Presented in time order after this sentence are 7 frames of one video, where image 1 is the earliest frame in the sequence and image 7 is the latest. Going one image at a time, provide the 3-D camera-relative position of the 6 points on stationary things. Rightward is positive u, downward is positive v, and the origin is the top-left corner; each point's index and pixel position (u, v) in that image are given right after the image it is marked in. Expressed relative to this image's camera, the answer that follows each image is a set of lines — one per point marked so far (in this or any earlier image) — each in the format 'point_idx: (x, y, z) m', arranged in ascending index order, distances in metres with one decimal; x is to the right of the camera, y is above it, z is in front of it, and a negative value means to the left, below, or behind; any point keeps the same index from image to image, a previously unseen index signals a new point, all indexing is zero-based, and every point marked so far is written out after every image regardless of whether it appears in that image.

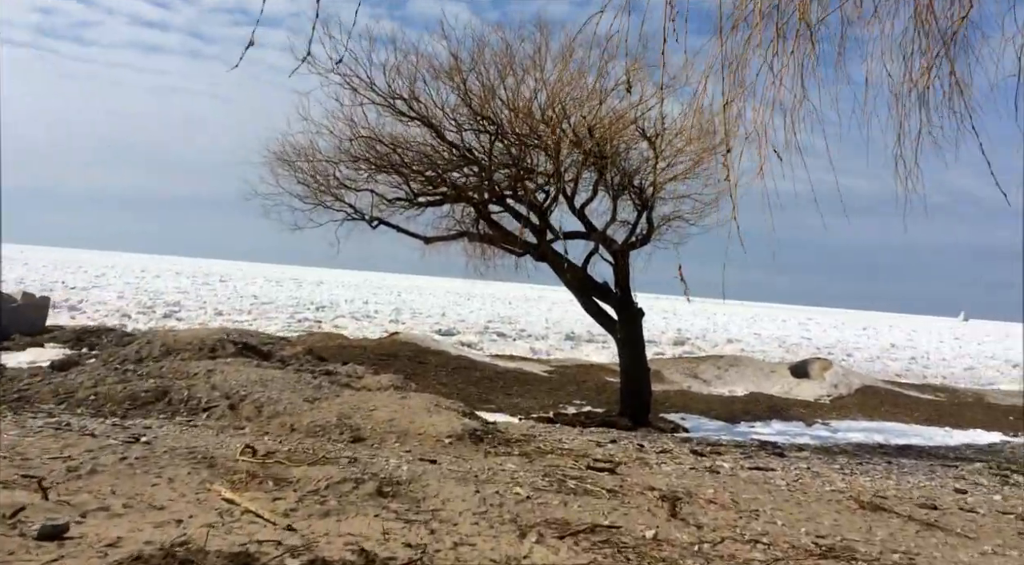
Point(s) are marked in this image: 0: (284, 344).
0: (-3.7, -1.0, +13.5) m
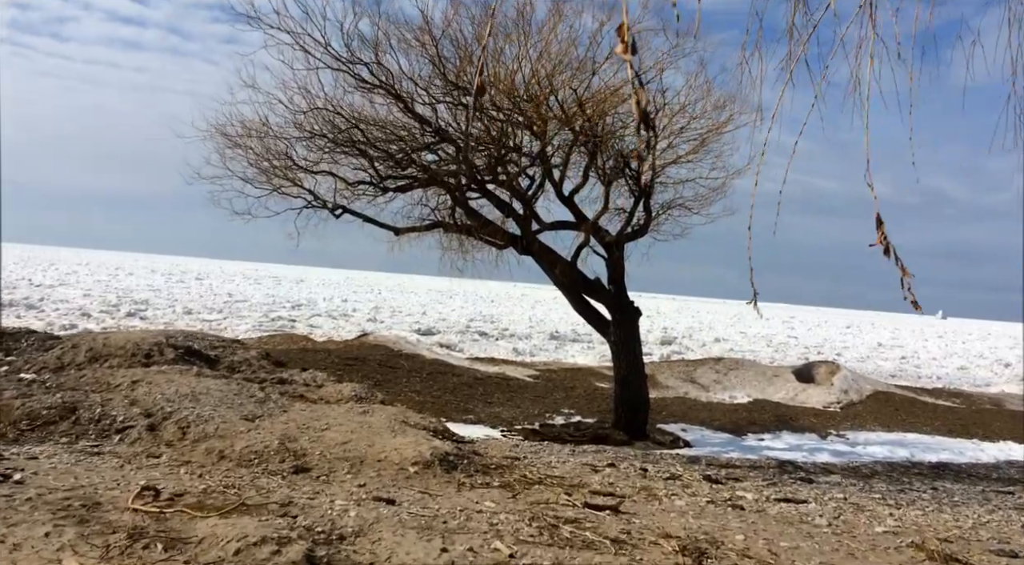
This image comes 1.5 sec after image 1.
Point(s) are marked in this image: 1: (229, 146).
0: (-3.9, -0.9, +12.1) m
1: (-3.4, +1.6, +9.9) m
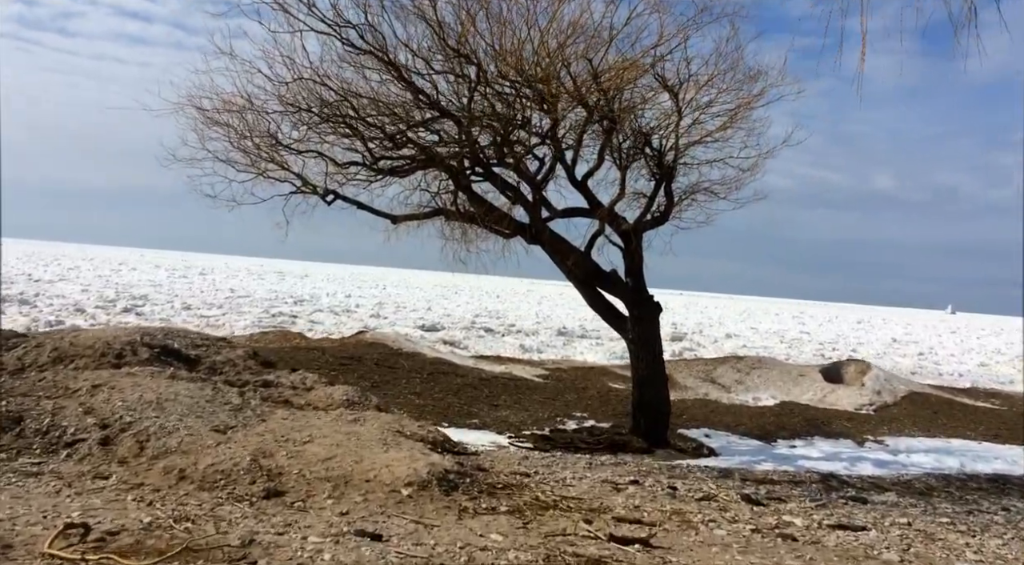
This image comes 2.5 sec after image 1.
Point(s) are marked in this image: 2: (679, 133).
0: (-3.8, -0.8, +11.2) m
1: (-3.3, +1.7, +9.0) m
2: (+1.7, +1.5, +8.6) m
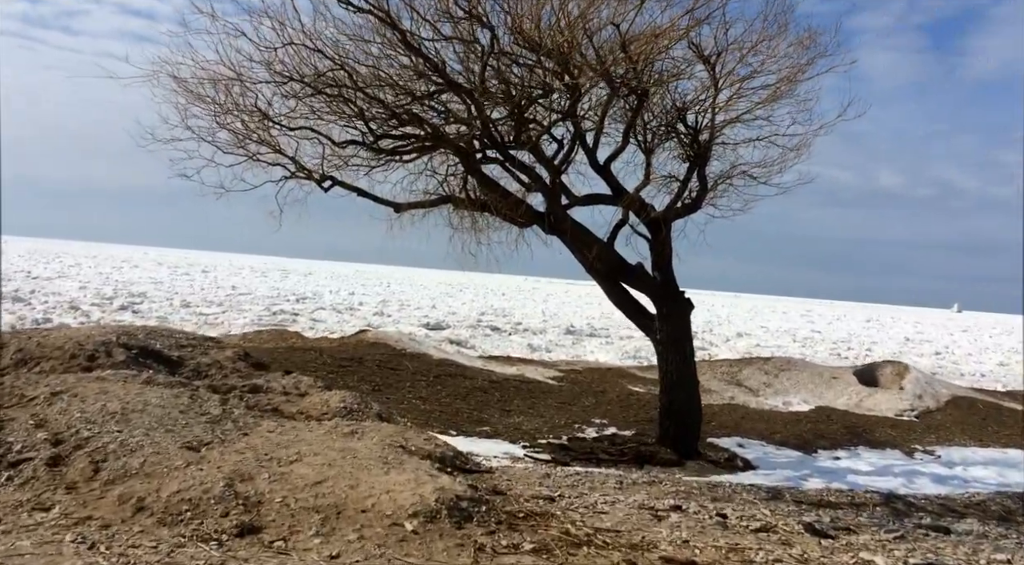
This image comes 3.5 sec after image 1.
0: (-3.7, -0.8, +10.2) m
1: (-3.1, +1.8, +8.1) m
2: (+1.9, +1.6, +7.6) m
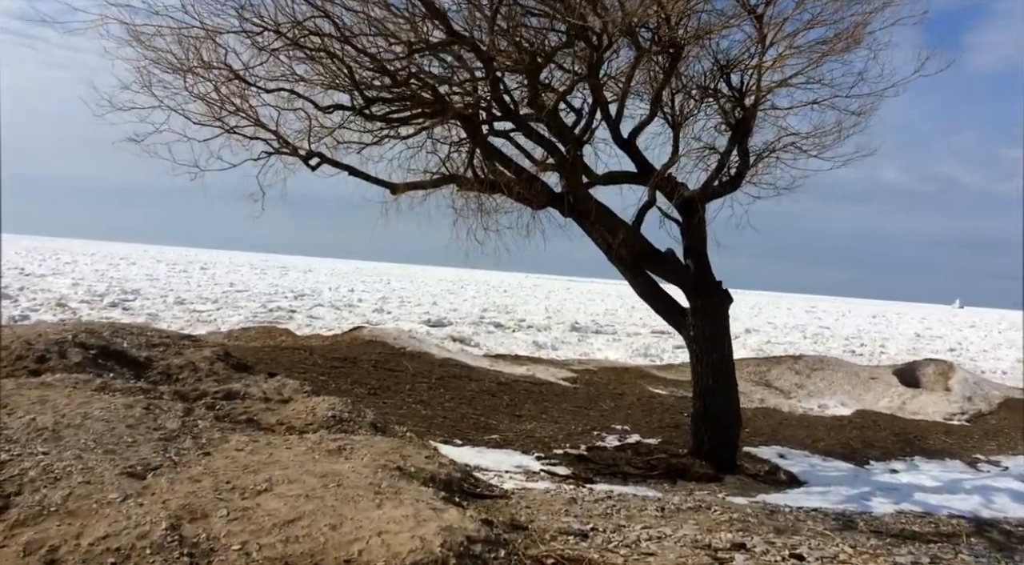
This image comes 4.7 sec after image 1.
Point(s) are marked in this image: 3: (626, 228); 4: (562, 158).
0: (-3.5, -0.7, +9.2) m
1: (-3.0, +1.8, +7.0) m
2: (+2.0, +1.7, +6.5) m
3: (+1.0, +0.5, +7.6) m
4: (+0.4, +1.0, +7.1) m
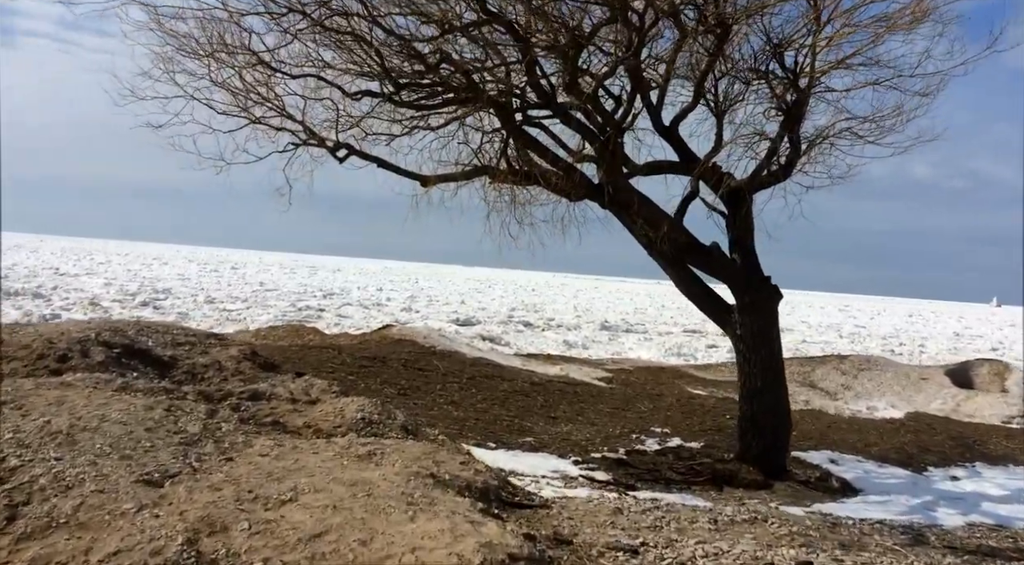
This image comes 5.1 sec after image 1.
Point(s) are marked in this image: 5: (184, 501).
0: (-3.2, -0.7, +8.9) m
1: (-2.7, +1.9, +6.7) m
2: (+2.3, +1.7, +6.1) m
3: (+1.3, +0.5, +7.2) m
4: (+0.7, +1.1, +6.7) m
5: (-1.5, -1.0, +3.8) m
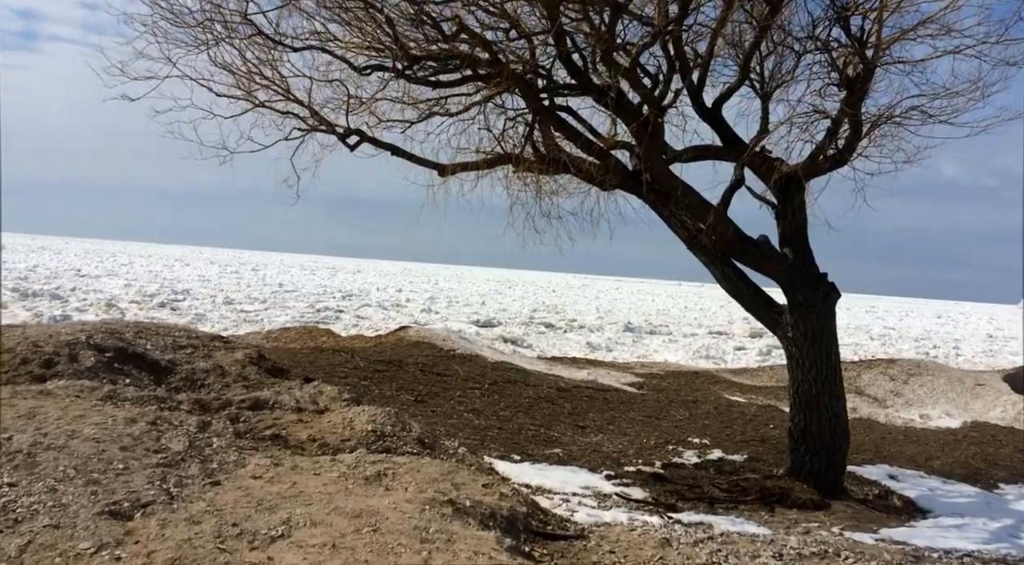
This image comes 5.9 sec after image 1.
0: (-2.9, -0.6, +8.3) m
1: (-2.5, +1.9, +6.1) m
2: (+2.5, +1.7, +5.4) m
3: (+1.6, +0.6, +6.5) m
4: (+0.9, +1.1, +6.0) m
5: (-1.4, -1.0, +3.2) m
